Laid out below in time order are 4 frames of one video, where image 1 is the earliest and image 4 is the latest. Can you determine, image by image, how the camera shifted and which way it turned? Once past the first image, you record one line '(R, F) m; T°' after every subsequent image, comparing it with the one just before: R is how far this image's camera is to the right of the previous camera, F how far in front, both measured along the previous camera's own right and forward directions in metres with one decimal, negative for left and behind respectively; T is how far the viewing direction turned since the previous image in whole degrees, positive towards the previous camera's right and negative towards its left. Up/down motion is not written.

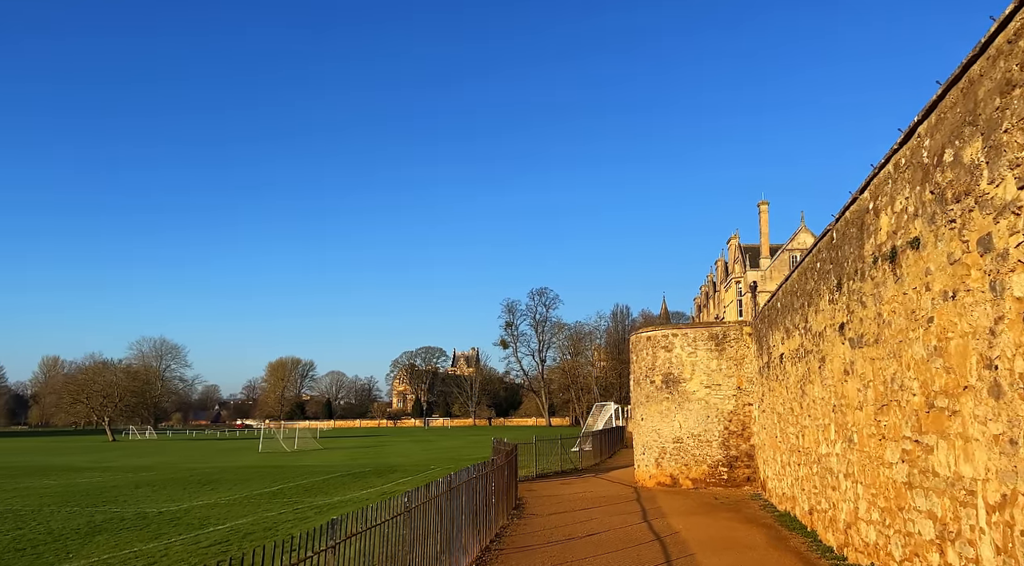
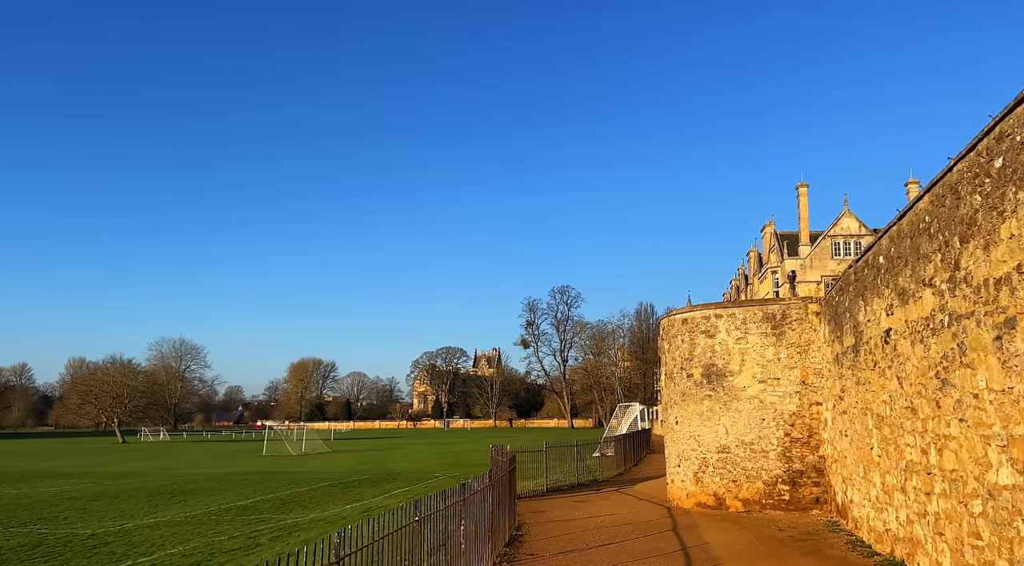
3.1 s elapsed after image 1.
(+0.5, +4.6) m; -2°
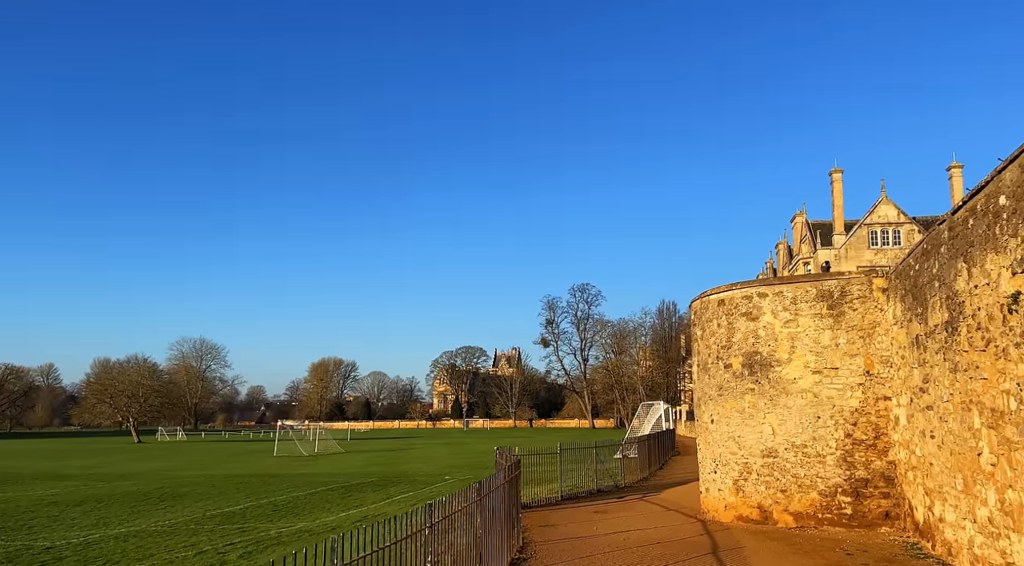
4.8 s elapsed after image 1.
(+0.3, +2.6) m; -1°
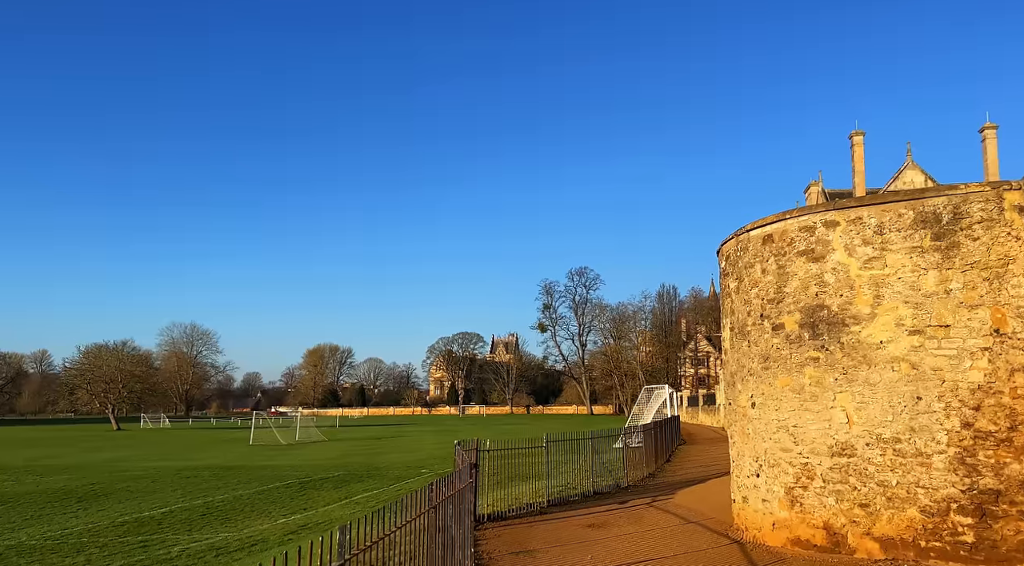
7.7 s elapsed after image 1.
(+0.5, +4.5) m; 0°
